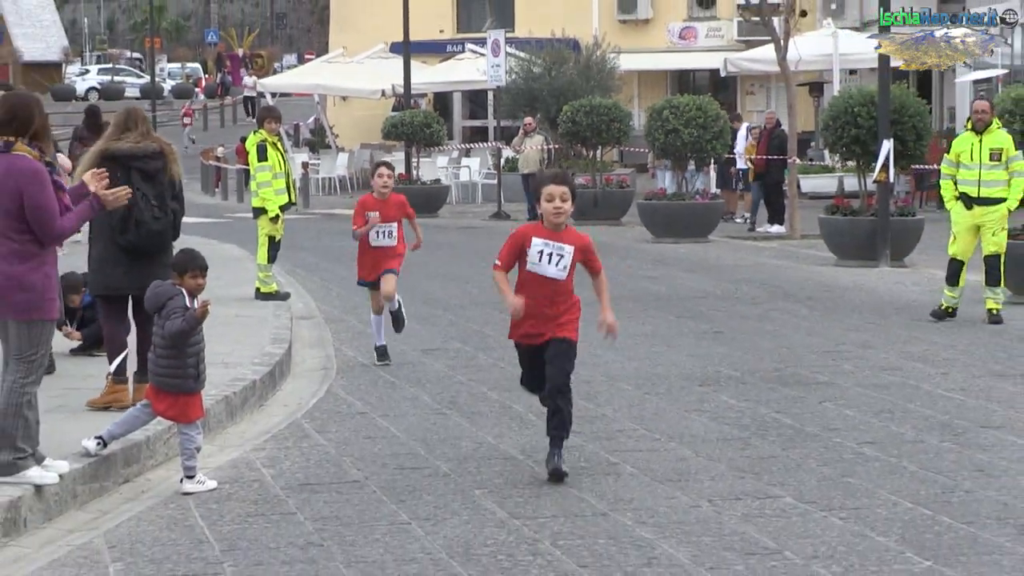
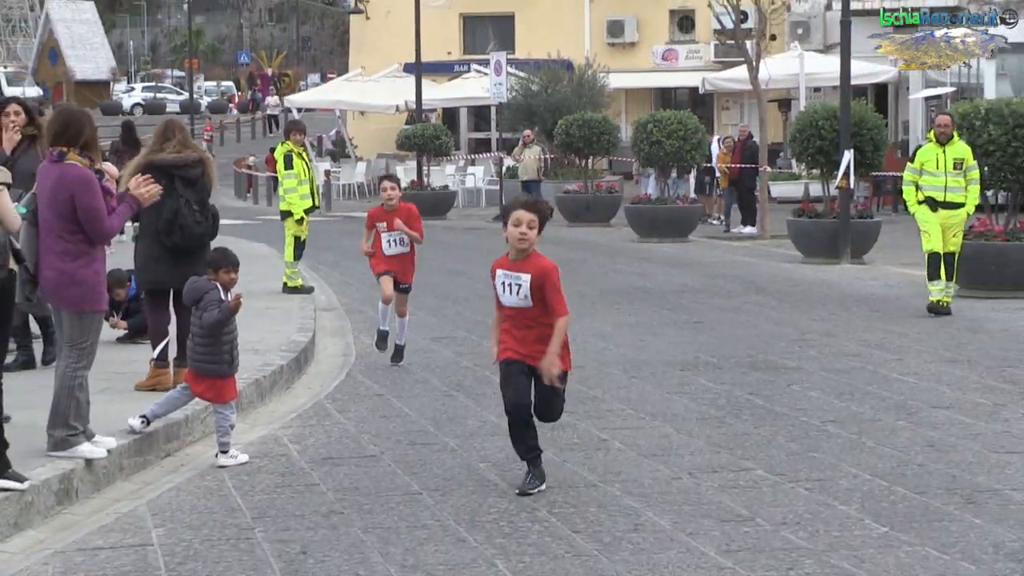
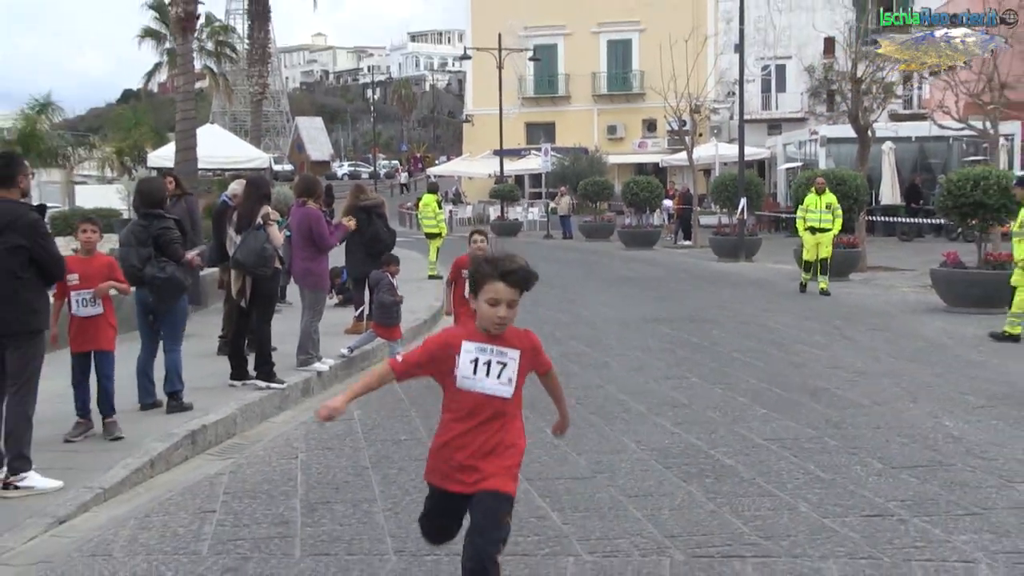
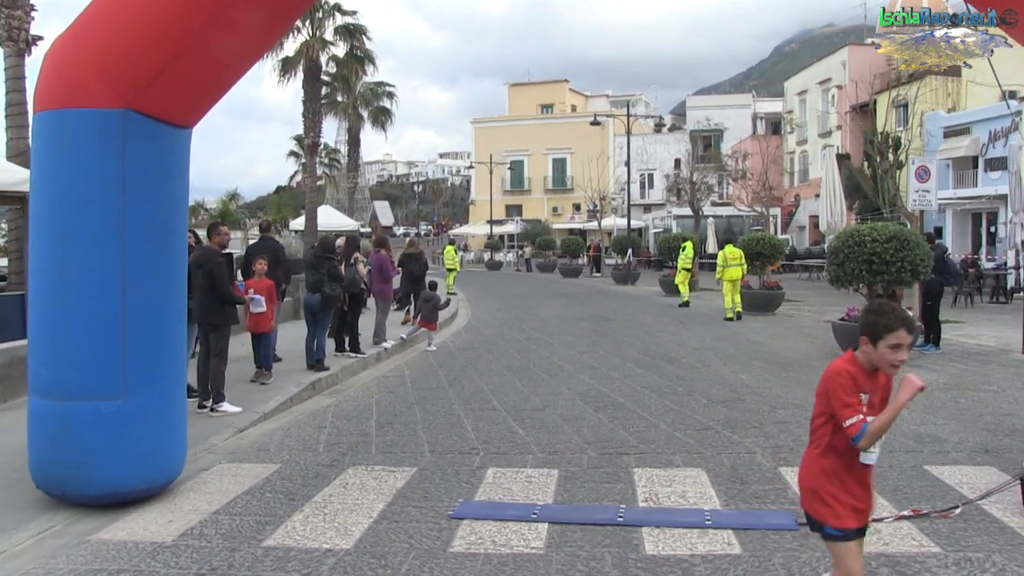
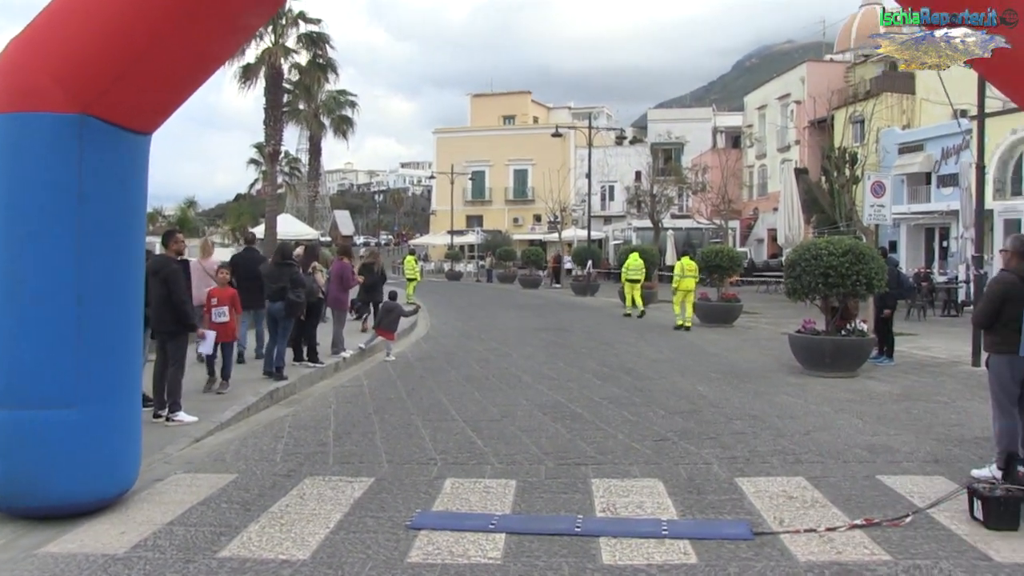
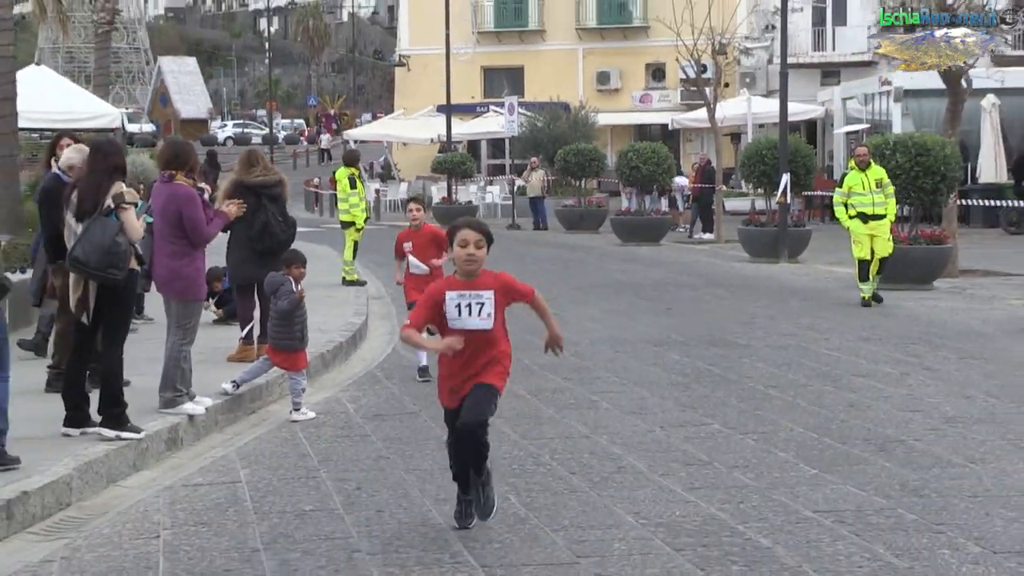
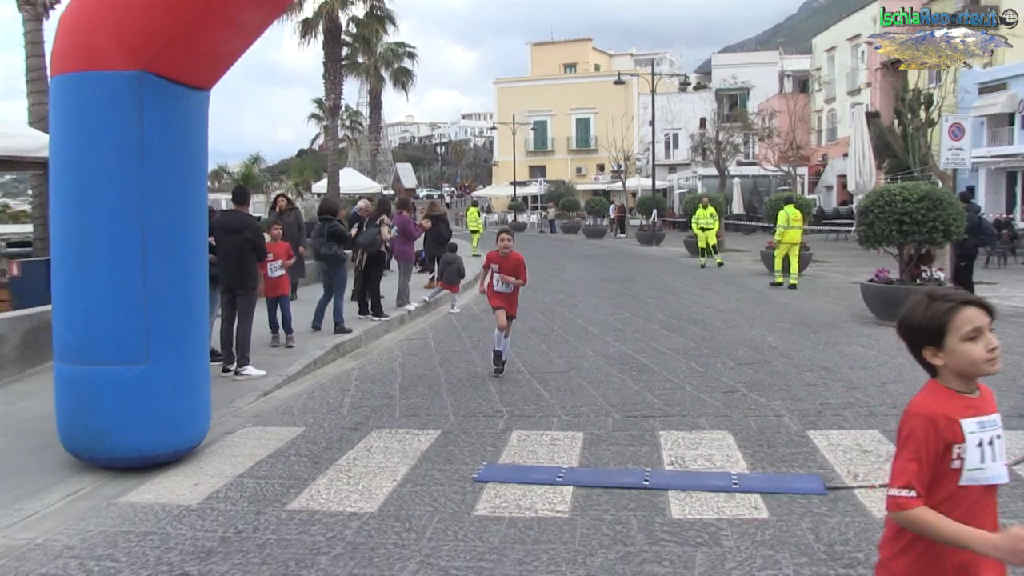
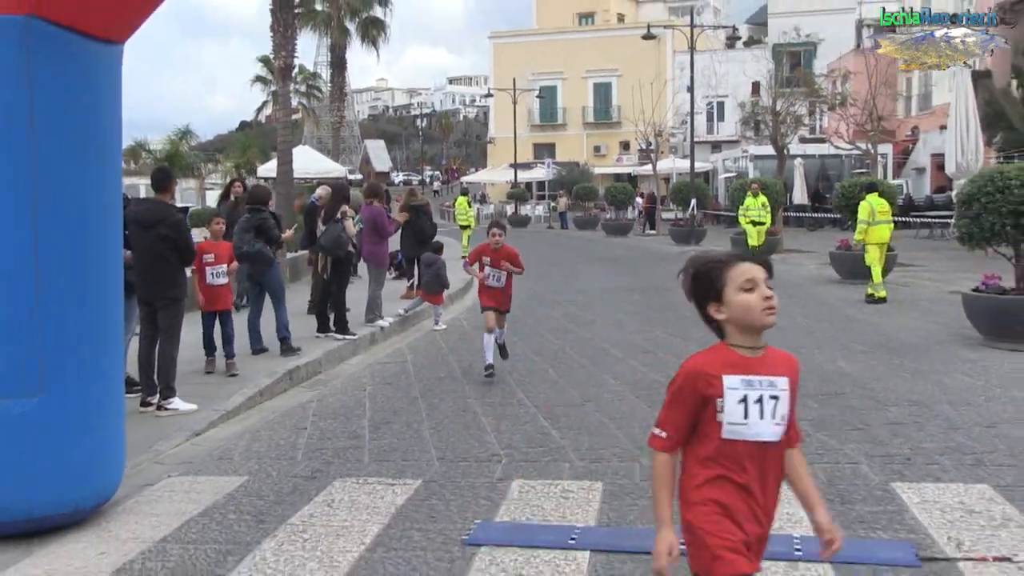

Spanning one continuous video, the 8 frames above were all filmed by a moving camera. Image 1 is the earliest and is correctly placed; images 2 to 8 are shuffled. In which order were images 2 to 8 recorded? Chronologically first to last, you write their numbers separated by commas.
2, 6, 3, 8, 7, 4, 5
